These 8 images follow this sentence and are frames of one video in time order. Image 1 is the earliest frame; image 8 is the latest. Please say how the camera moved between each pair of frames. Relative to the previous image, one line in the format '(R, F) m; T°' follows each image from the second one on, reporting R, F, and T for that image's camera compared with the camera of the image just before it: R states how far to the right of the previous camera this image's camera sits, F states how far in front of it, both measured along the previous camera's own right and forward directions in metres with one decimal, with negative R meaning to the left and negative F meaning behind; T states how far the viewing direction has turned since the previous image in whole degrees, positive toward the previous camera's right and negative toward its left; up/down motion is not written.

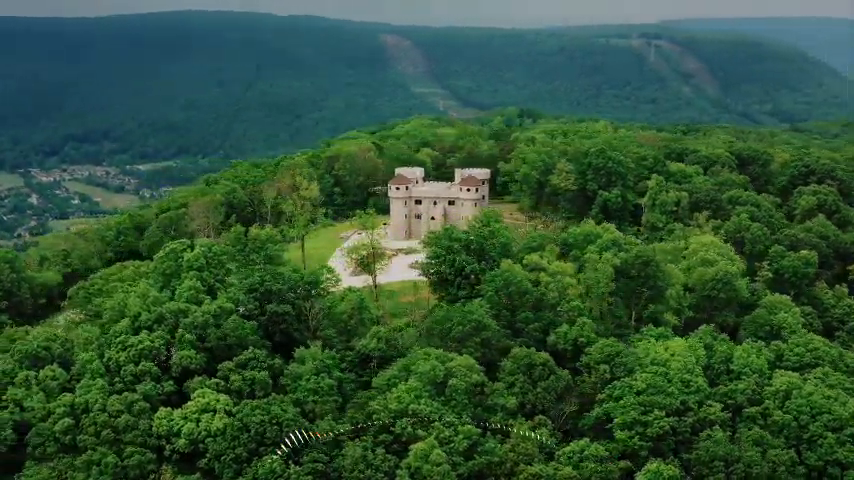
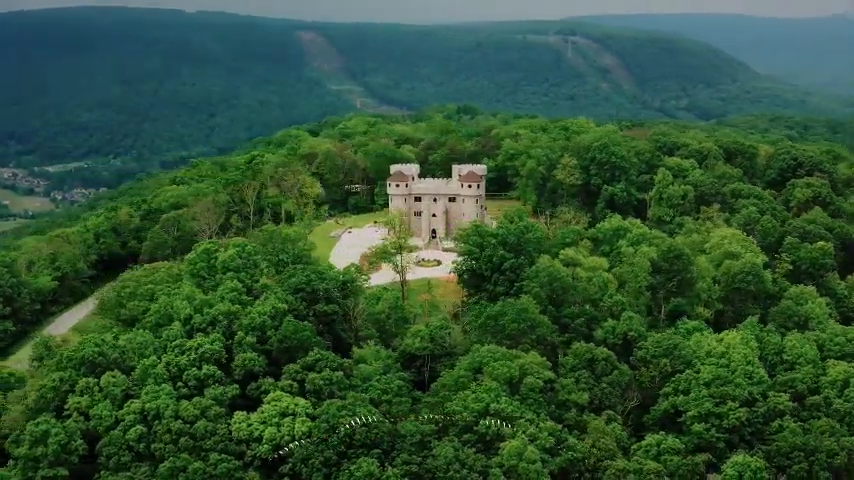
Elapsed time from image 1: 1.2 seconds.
(-5.7, +0.7) m; +5°
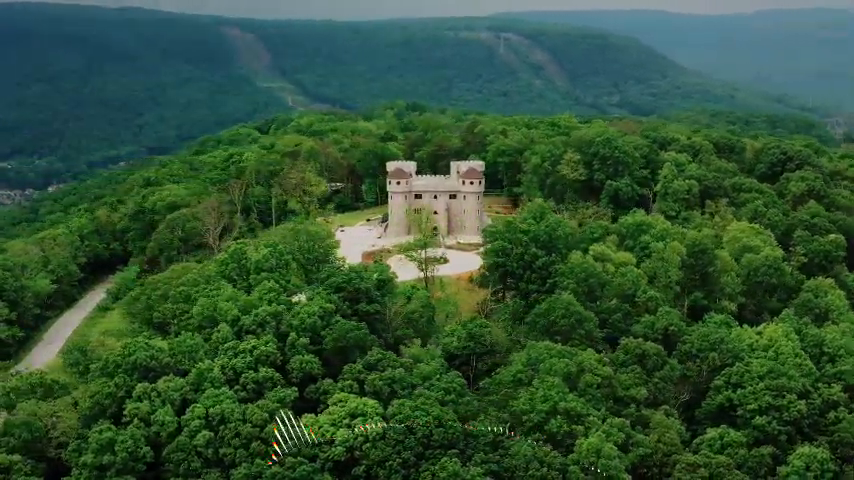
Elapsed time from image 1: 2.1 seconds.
(-4.7, +0.6) m; +4°
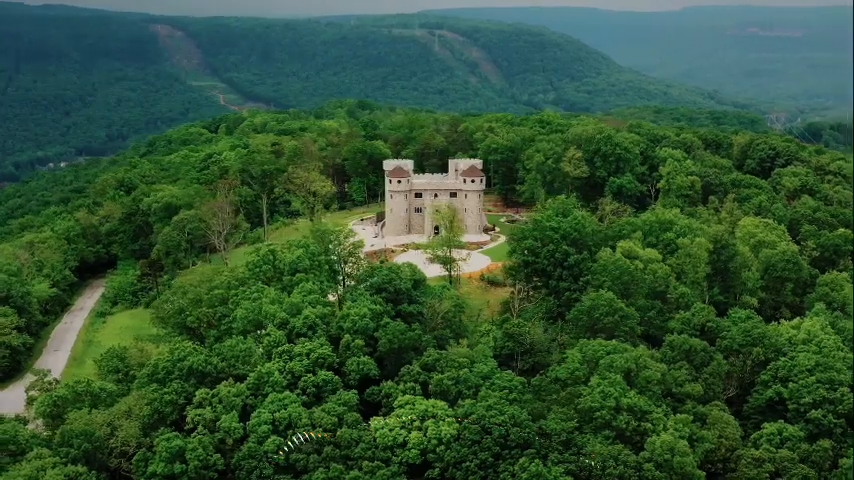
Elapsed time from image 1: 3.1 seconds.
(-4.5, +0.5) m; +4°
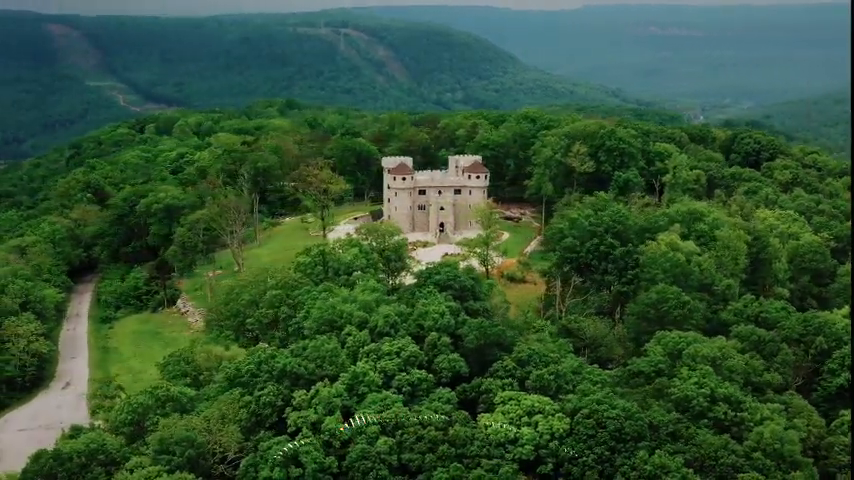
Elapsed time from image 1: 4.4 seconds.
(-6.6, +0.9) m; +5°
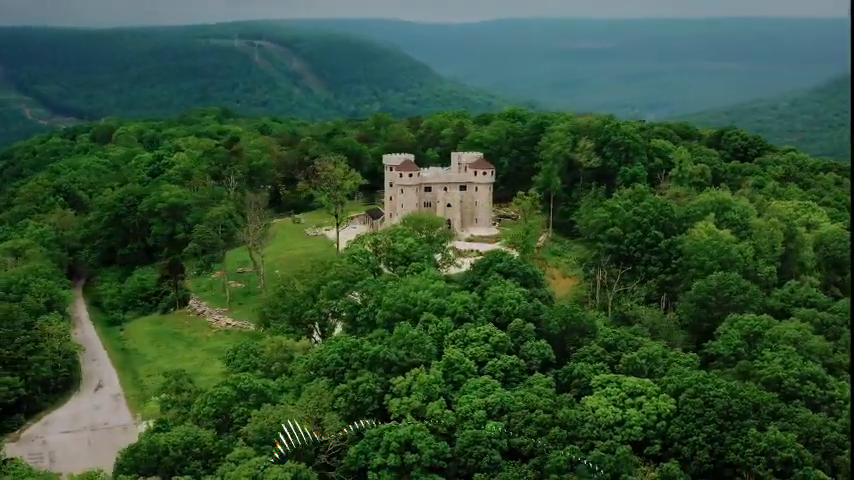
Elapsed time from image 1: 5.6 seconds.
(-6.1, +1.0) m; +5°
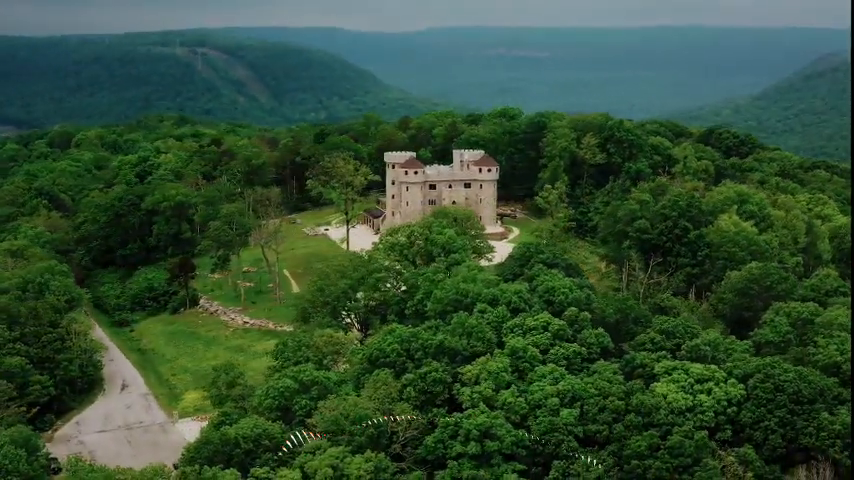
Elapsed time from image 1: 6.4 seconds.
(-4.0, +0.6) m; +3°
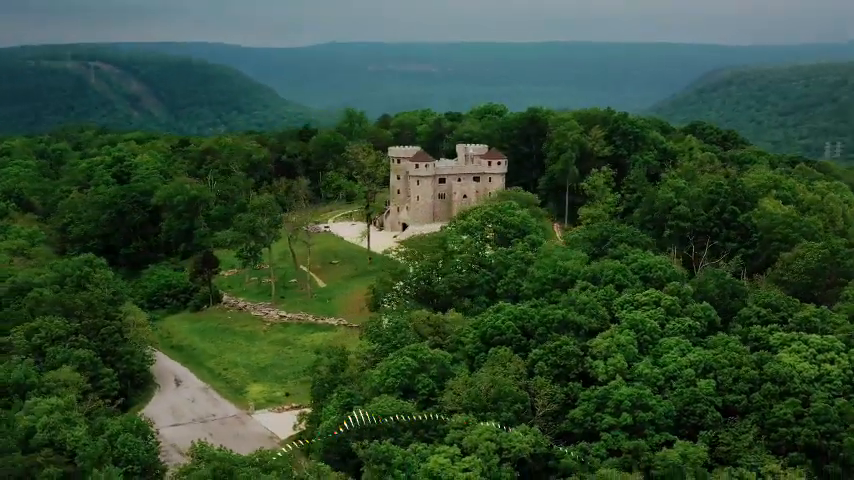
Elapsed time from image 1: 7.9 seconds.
(-7.3, +1.3) m; +6°
